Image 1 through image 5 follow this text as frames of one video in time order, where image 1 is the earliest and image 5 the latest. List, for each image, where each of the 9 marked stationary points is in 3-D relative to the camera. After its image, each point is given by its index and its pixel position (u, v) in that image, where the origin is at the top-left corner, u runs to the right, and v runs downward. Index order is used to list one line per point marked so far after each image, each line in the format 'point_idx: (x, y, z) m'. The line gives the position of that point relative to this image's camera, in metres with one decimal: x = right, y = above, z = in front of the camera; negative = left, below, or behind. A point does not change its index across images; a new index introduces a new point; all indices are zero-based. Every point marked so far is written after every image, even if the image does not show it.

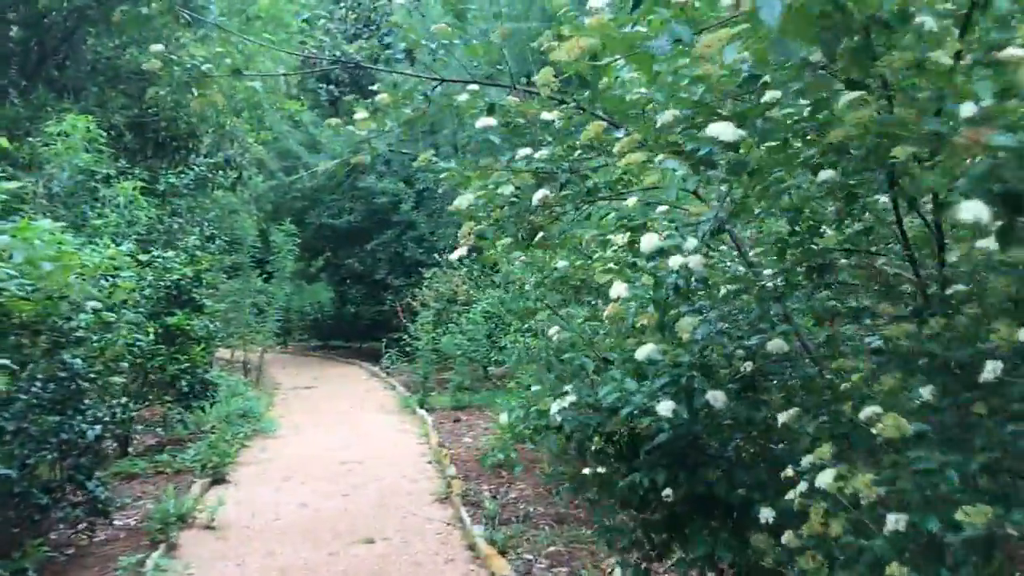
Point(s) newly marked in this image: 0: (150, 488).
0: (-1.8, -1.0, +5.8) m
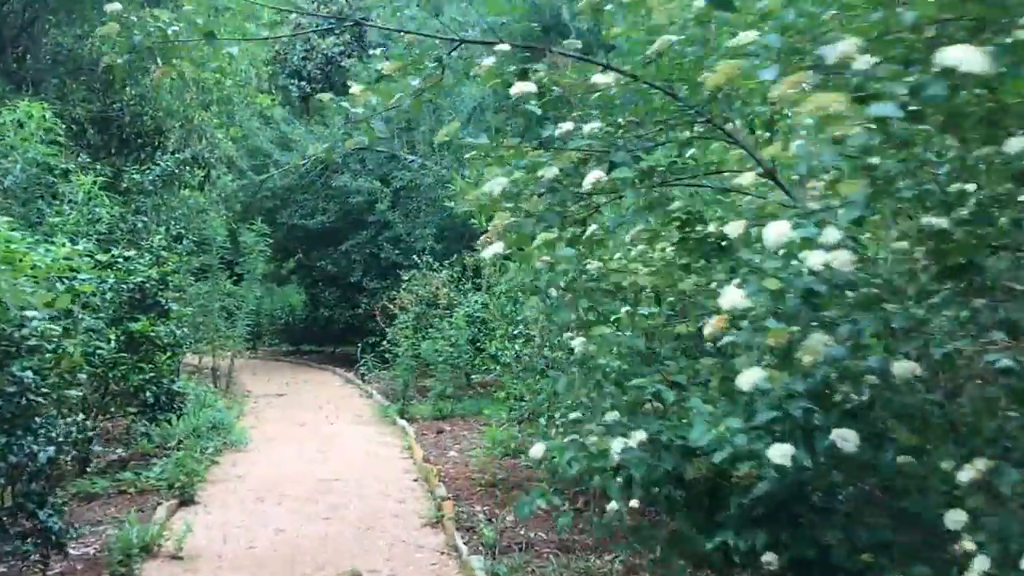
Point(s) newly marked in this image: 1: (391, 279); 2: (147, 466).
0: (-1.8, -1.0, +5.3) m
1: (-1.5, +0.1, +14.3) m
2: (-2.0, -1.0, +6.3) m
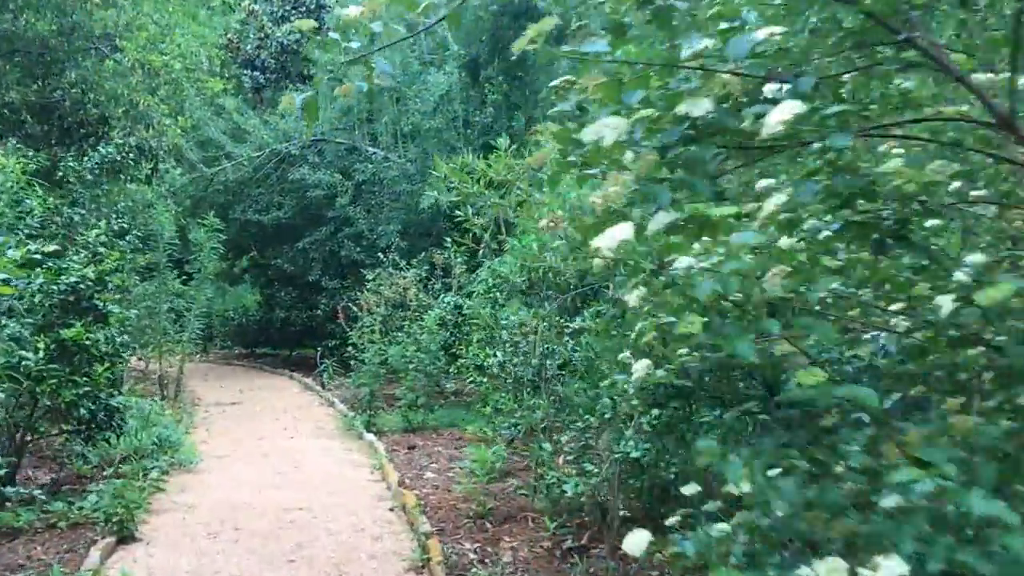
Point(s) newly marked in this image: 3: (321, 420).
0: (-1.8, -1.0, +4.5) m
1: (-1.9, +0.1, +13.5) m
2: (-2.0, -1.0, +5.5) m
3: (-1.5, -1.0, +8.9) m
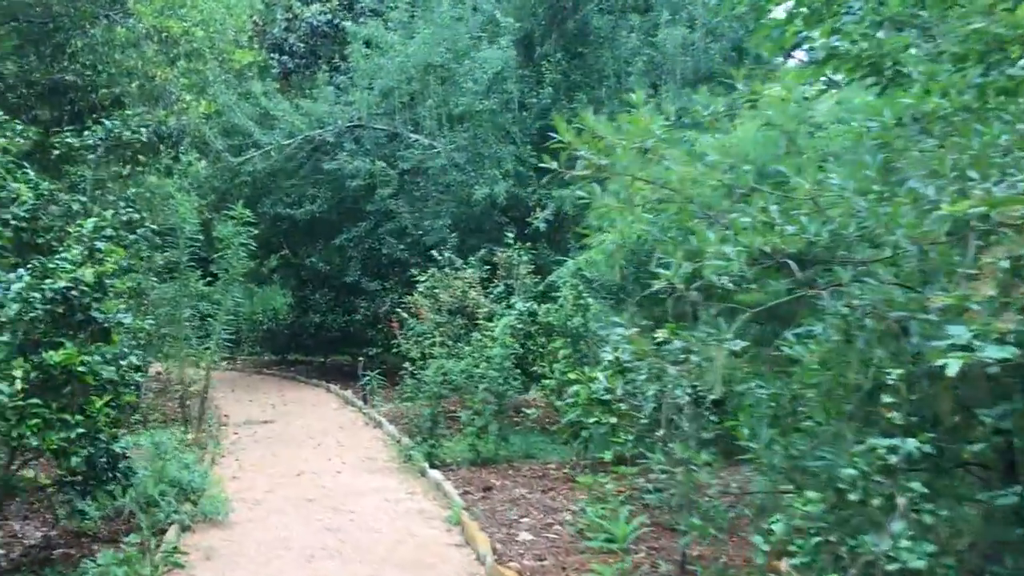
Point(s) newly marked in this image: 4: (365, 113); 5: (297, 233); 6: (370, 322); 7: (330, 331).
0: (-1.4, -1.1, +3.2) m
1: (-1.2, +0.1, +12.2) m
2: (-1.5, -1.0, +4.1) m
3: (-0.9, -1.0, +7.6) m
4: (-1.6, +1.8, +12.3) m
5: (-2.4, +0.6, +13.3) m
6: (-1.5, -0.4, +12.6) m
7: (-2.1, -0.5, +13.6) m
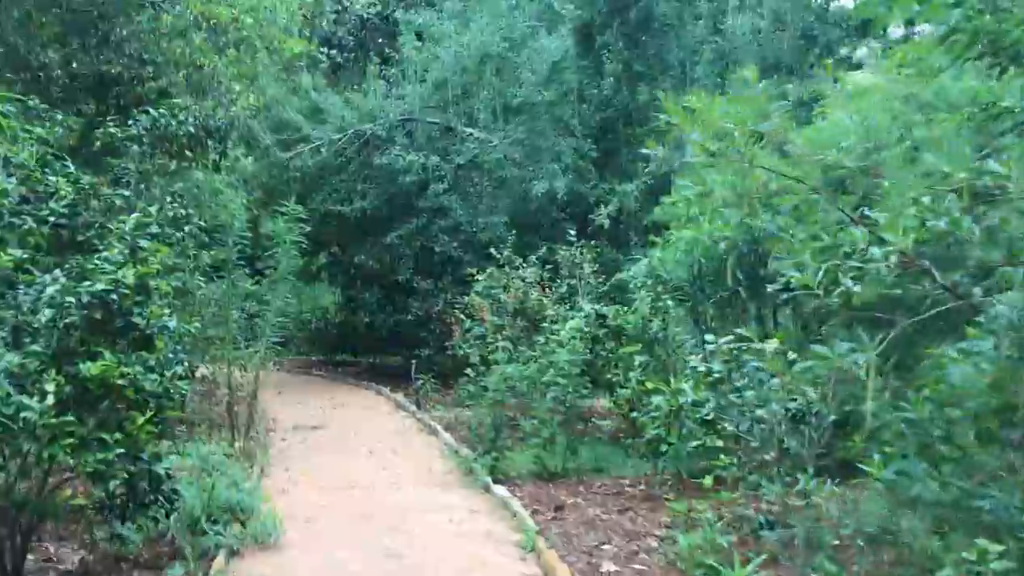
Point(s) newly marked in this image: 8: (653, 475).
0: (-1.2, -1.1, +2.8) m
1: (-0.7, +0.1, +11.8) m
2: (-1.3, -1.0, +3.7) m
3: (-0.5, -1.0, +7.1) m
4: (-1.0, +1.9, +11.9) m
5: (-1.8, +0.6, +12.9) m
6: (-1.0, -0.3, +12.2) m
7: (-1.5, -0.5, +13.2) m
8: (+0.7, -0.9, +5.9) m
